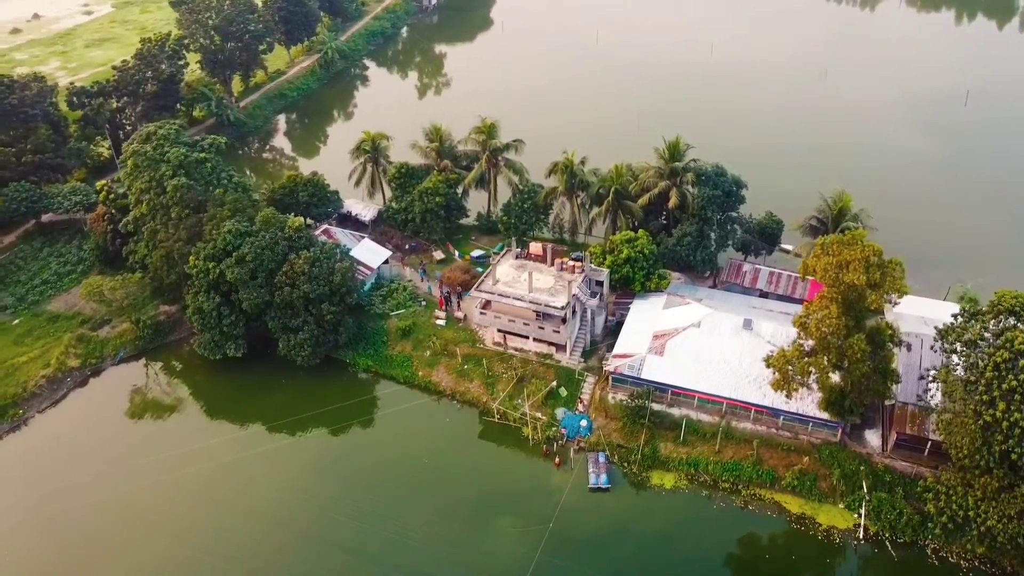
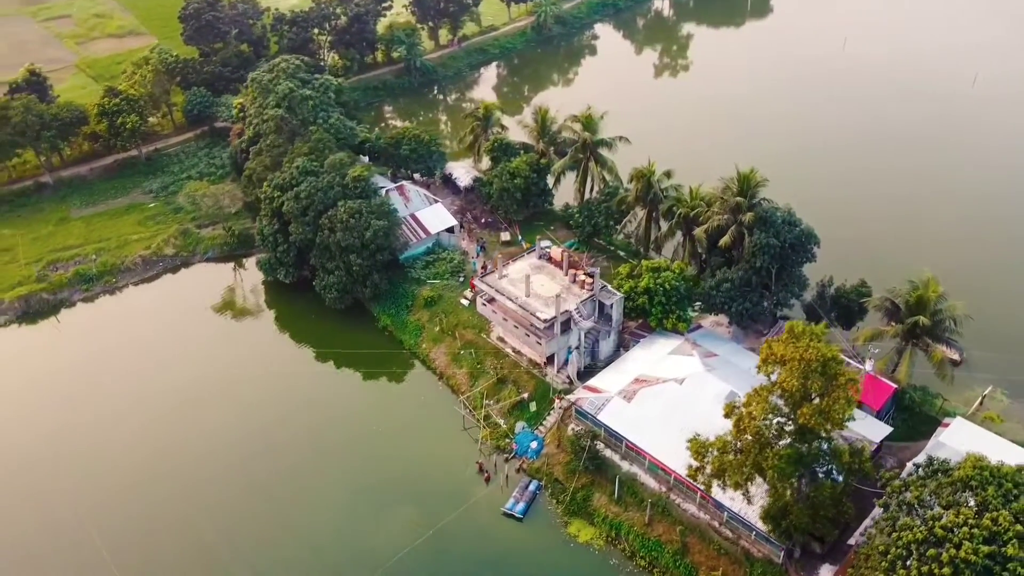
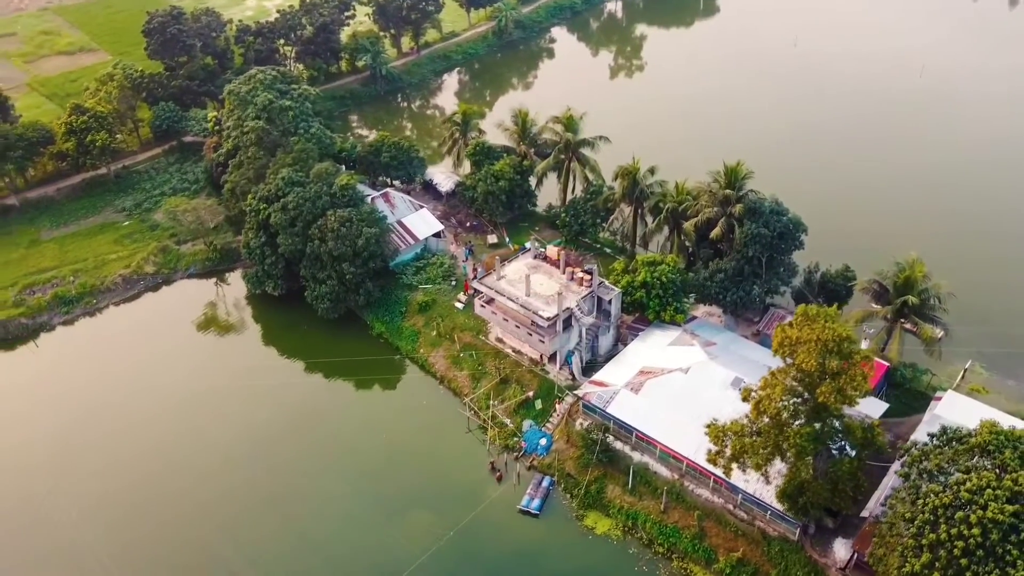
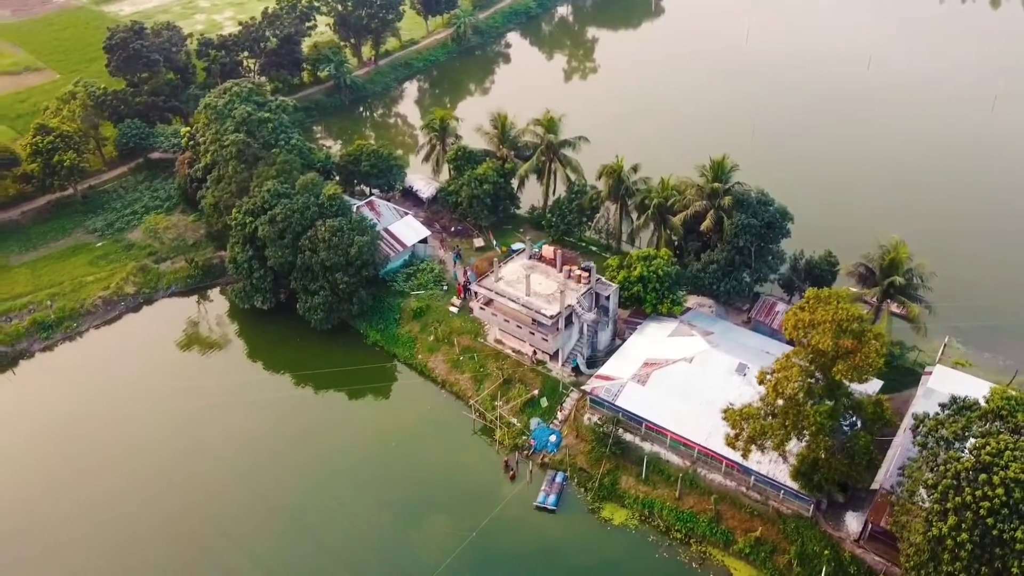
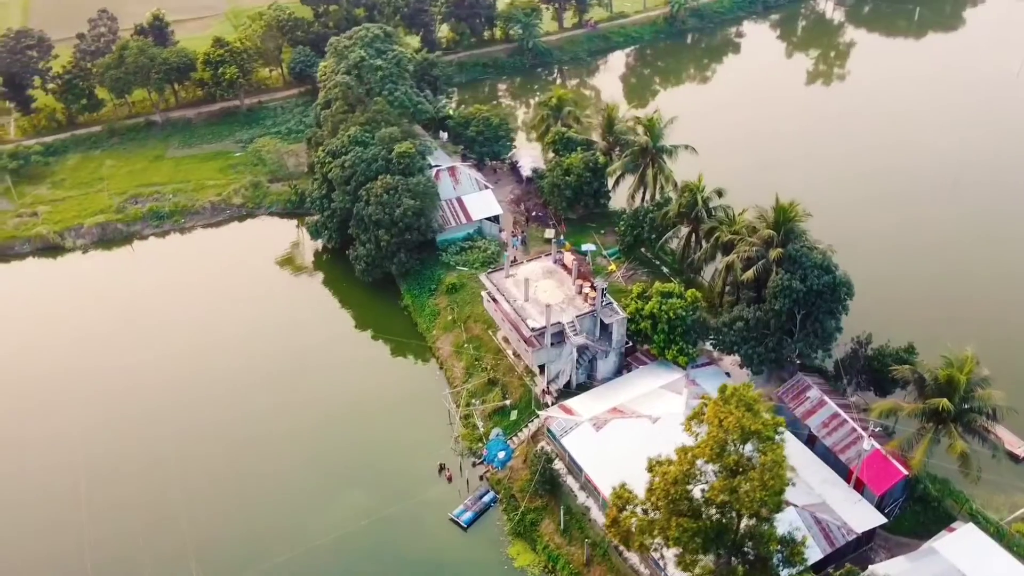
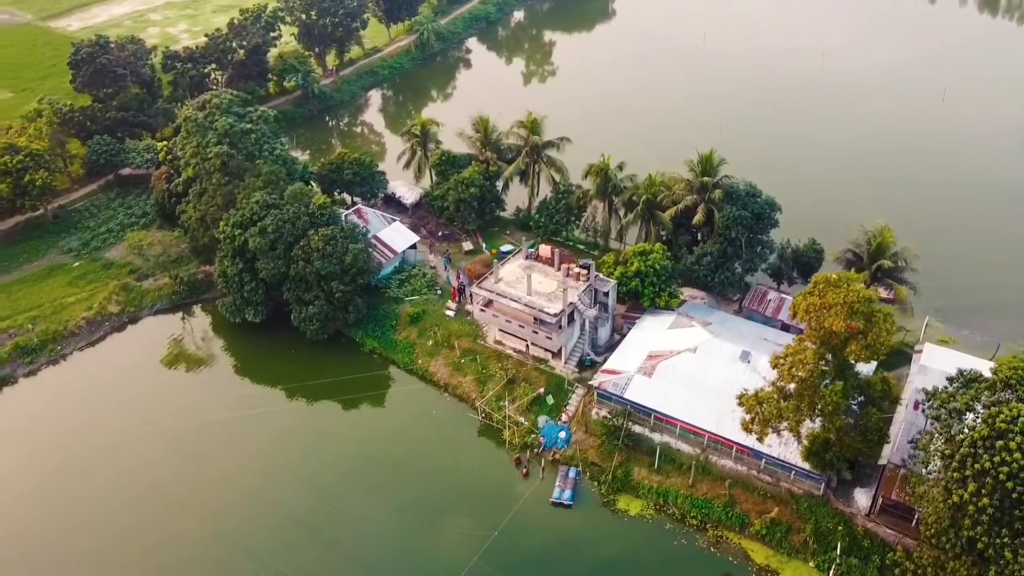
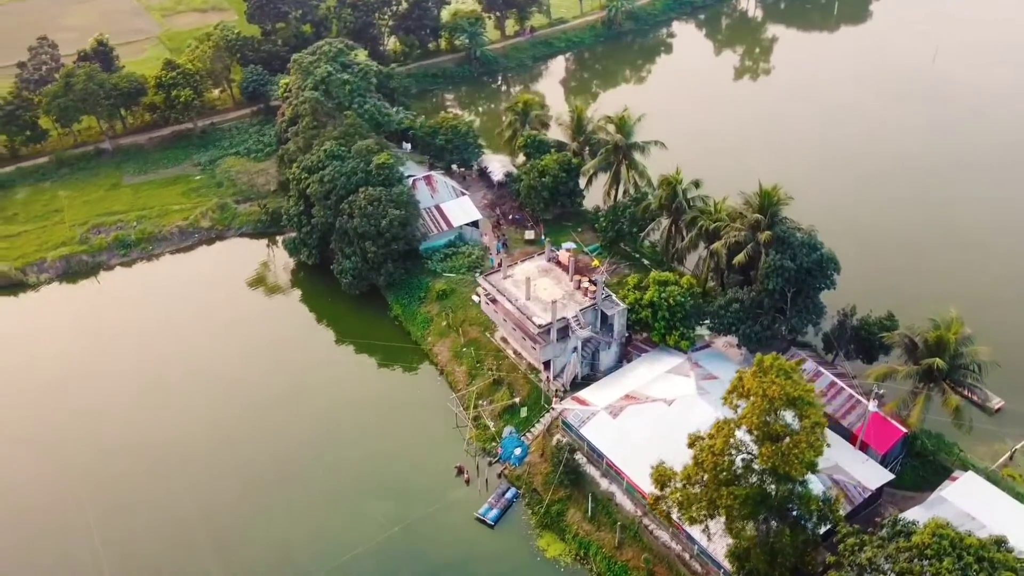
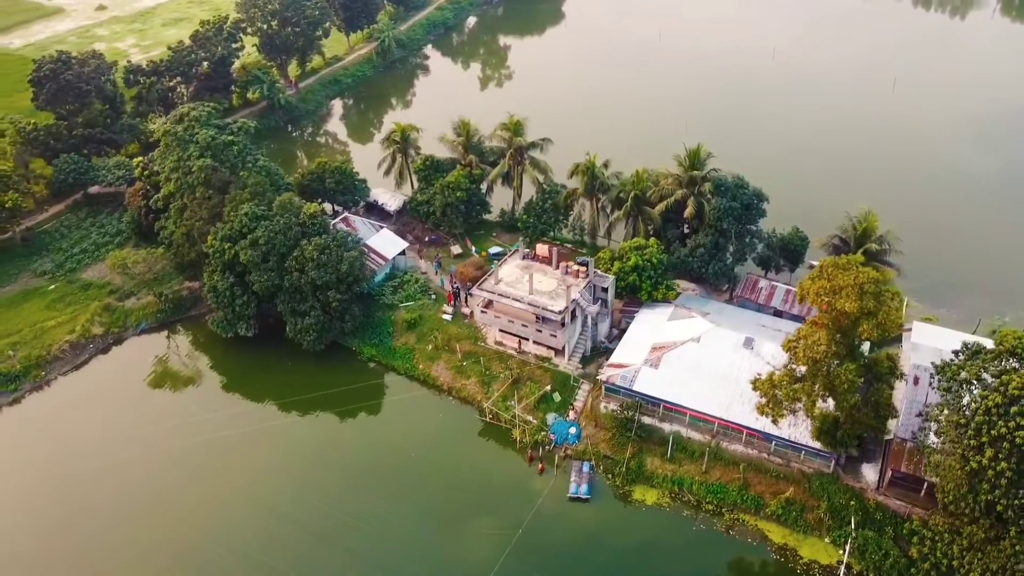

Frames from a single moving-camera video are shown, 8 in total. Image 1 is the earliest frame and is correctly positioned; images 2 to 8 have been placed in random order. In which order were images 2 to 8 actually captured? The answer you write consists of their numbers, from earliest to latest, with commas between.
8, 6, 4, 3, 2, 7, 5
